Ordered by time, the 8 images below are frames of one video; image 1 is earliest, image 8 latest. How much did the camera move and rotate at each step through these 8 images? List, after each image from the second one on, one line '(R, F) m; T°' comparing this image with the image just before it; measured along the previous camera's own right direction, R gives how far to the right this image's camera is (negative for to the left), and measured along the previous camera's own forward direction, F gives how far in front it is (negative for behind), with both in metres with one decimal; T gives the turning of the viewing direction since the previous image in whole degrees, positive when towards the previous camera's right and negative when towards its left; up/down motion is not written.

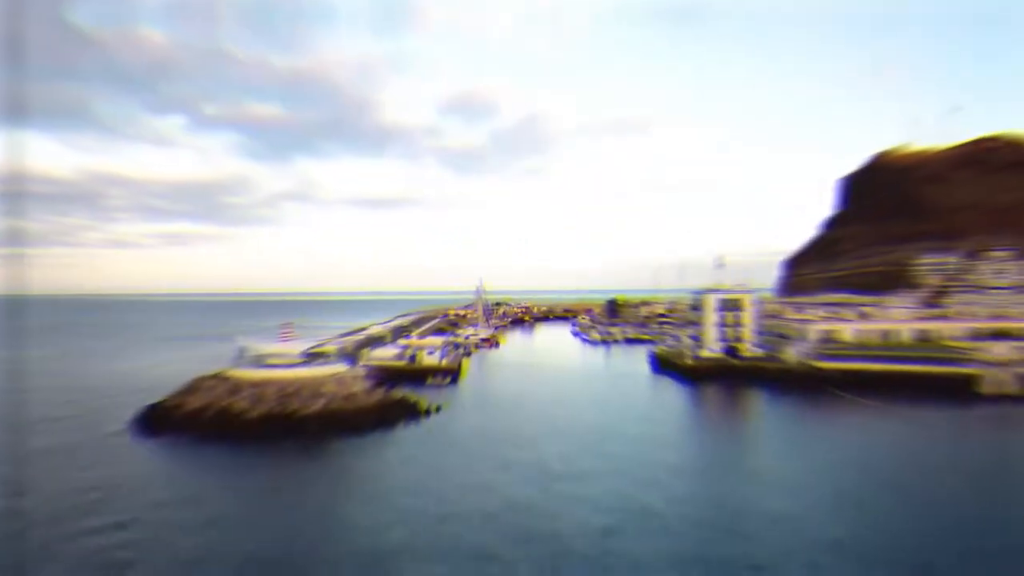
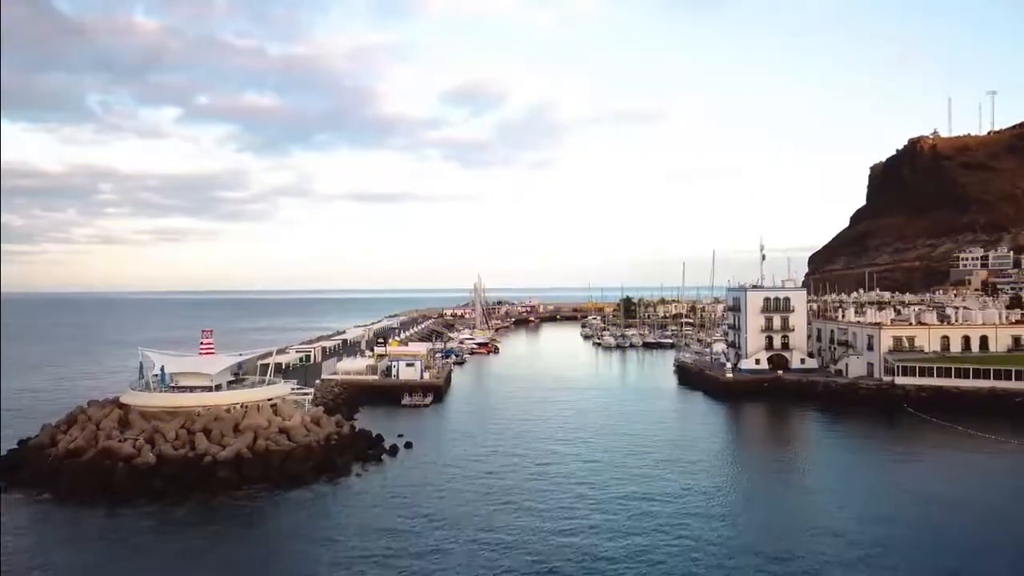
(+0.5, +10.6) m; 0°
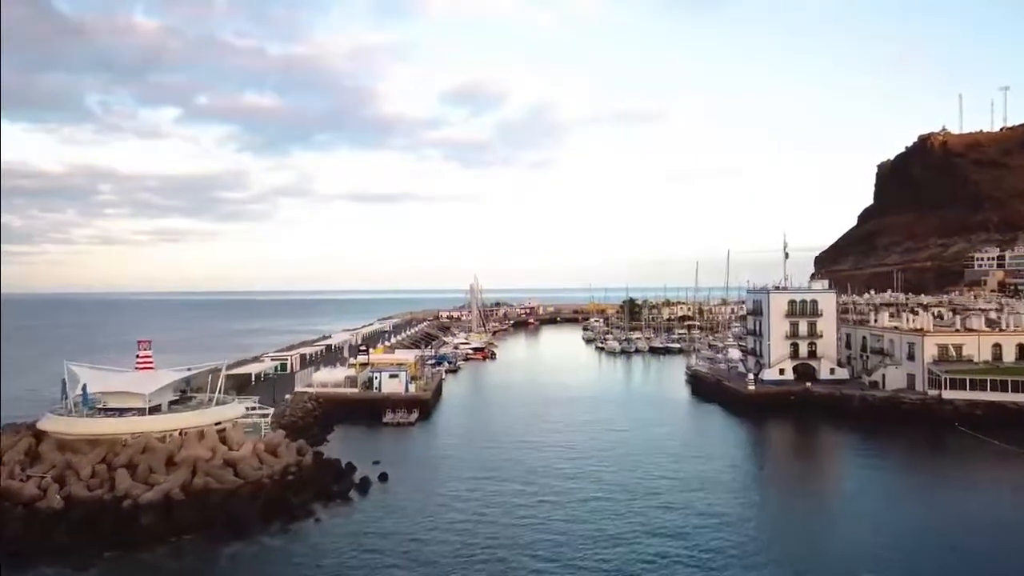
(+0.2, +5.0) m; 0°
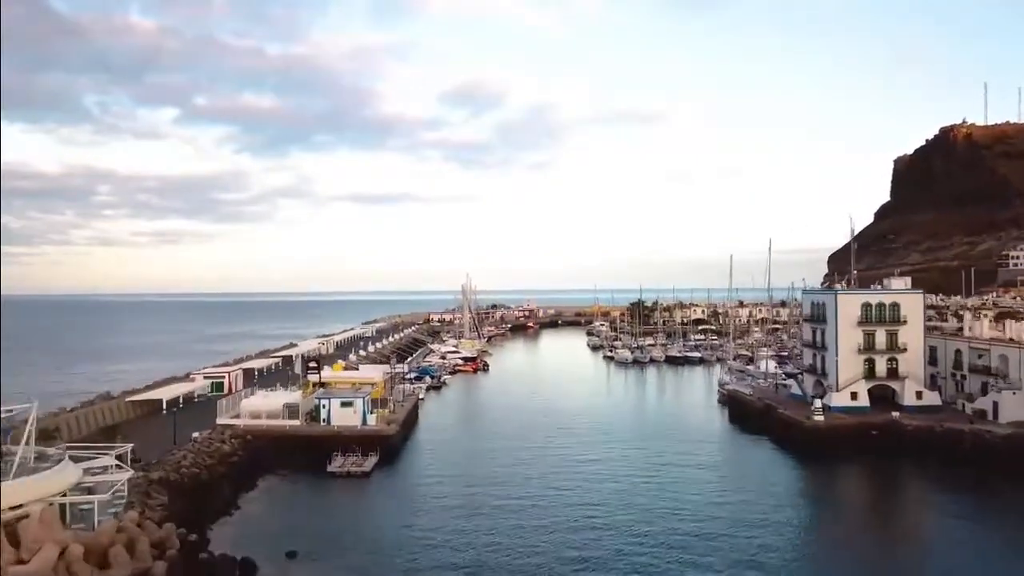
(+0.3, +10.1) m; 0°
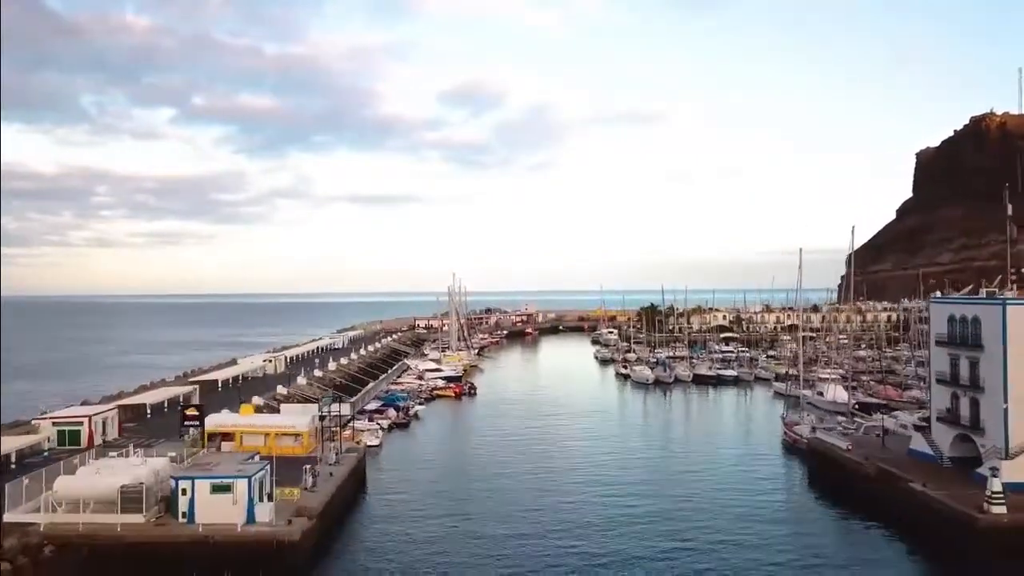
(+0.4, +12.5) m; 0°
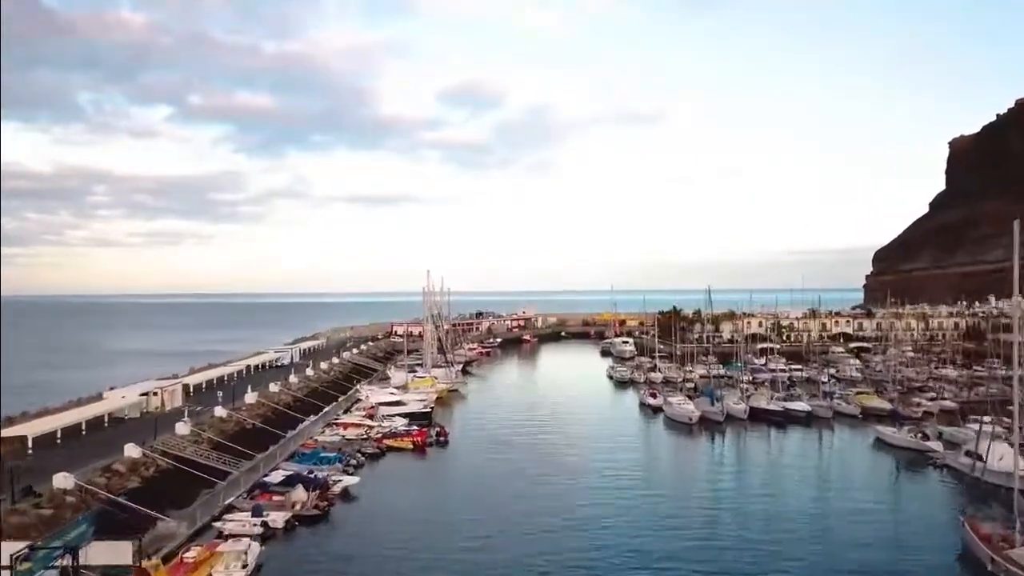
(+0.6, +15.4) m; 0°
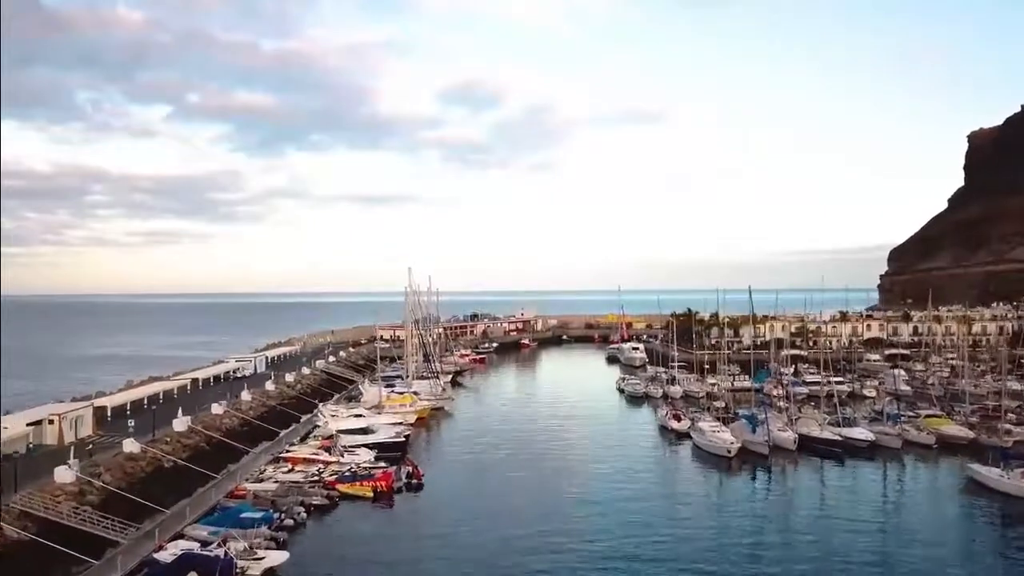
(+0.2, +7.7) m; 0°
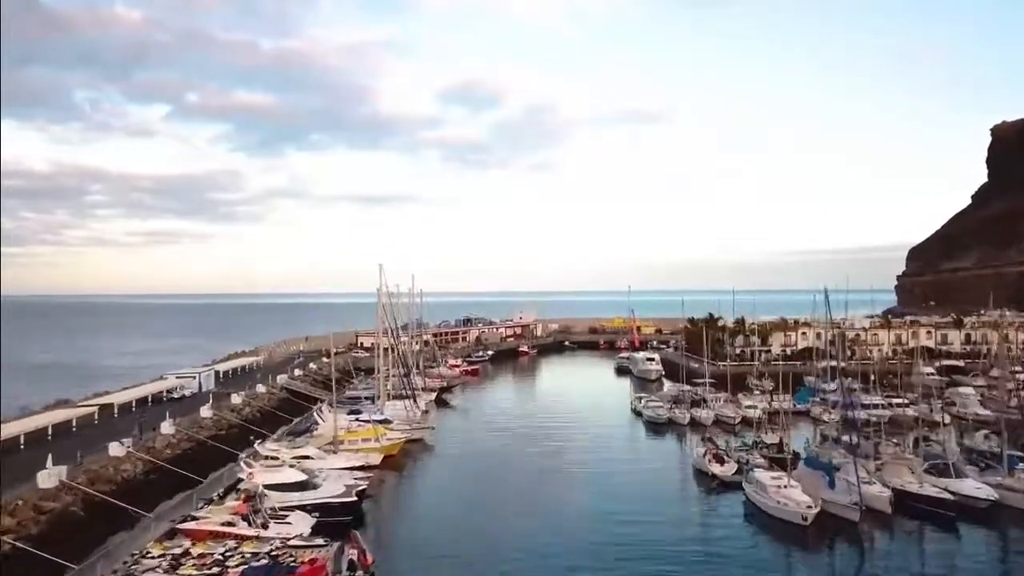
(+0.3, +8.6) m; 0°
